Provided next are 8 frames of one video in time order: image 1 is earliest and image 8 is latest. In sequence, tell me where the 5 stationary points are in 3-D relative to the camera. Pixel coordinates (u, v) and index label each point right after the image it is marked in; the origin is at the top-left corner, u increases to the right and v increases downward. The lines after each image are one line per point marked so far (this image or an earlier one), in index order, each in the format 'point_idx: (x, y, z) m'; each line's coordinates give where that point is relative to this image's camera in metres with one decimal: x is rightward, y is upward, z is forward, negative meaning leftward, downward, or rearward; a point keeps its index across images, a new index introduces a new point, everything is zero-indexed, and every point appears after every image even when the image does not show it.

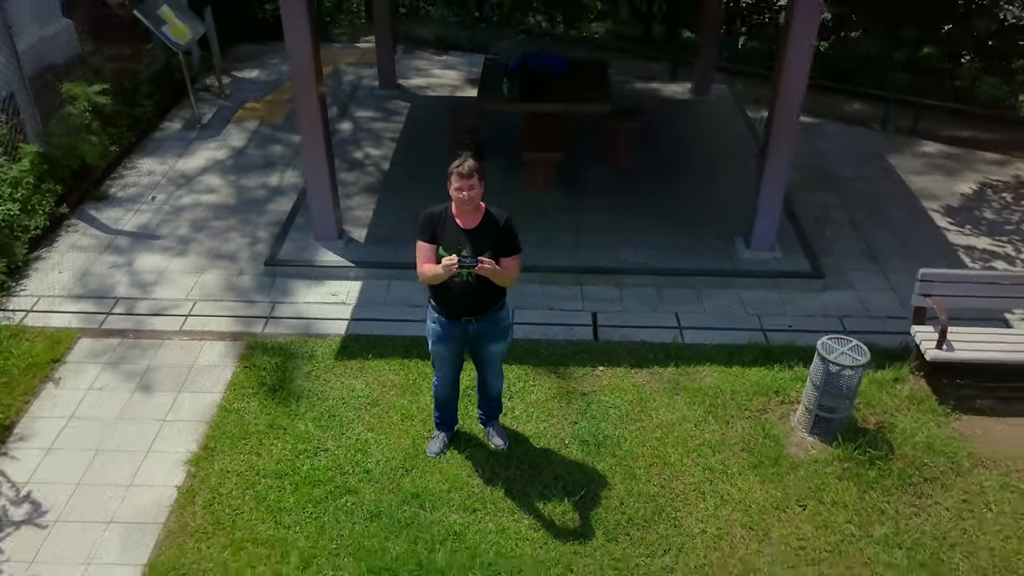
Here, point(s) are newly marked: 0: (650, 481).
0: (+0.4, -0.5, +2.8) m
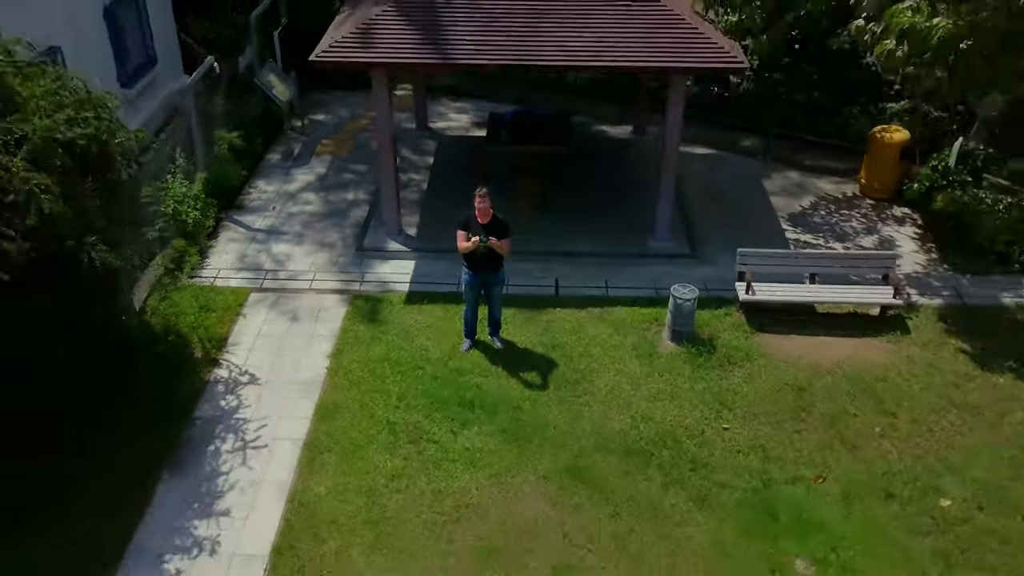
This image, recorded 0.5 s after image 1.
0: (+0.4, -0.4, +5.2) m
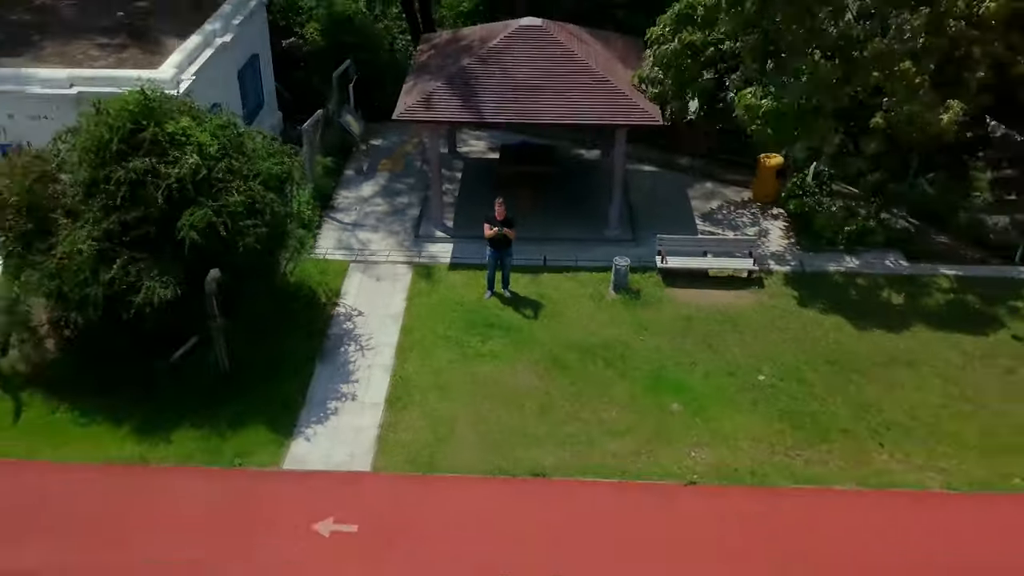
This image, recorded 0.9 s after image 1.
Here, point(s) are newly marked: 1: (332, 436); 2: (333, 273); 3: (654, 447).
0: (+0.4, -0.1, +8.4) m
1: (-1.3, -1.0, +7.1) m
2: (-1.6, +0.2, +8.8) m
3: (+1.1, -1.1, +7.0) m
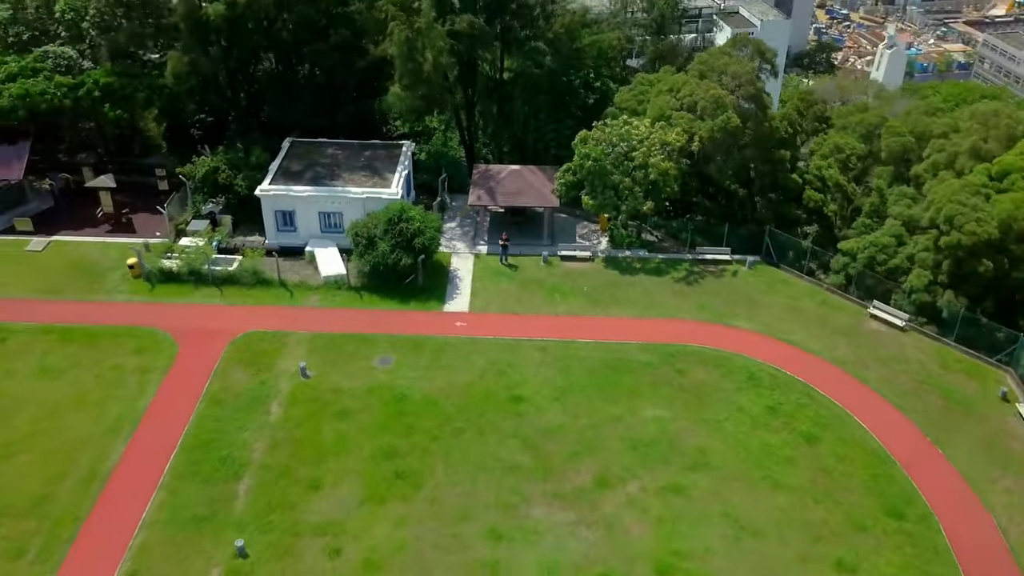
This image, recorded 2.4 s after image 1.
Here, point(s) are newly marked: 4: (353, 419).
0: (+0.3, +0.6, +24.9) m
1: (-1.4, -0.3, +23.7) m
2: (-1.7, +0.9, +25.4) m
3: (+1.0, -0.4, +23.6) m
4: (-3.2, -2.7, +19.8) m
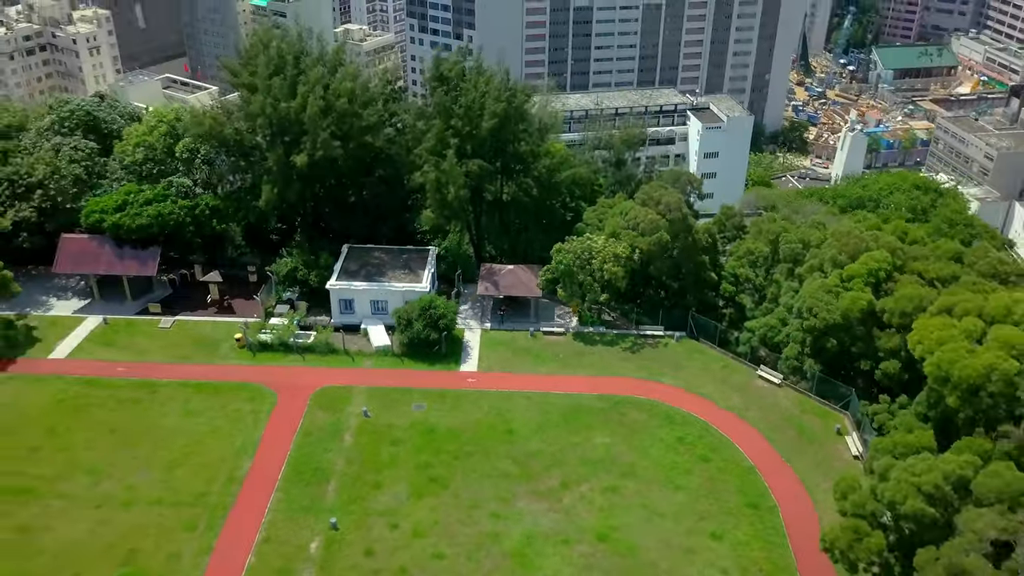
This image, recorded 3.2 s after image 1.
0: (+0.2, -1.9, +34.9) m
1: (-1.5, -2.7, +33.6) m
2: (-1.8, -1.6, +35.4) m
3: (+0.8, -2.8, +33.5) m
4: (-3.4, -4.8, +29.6) m
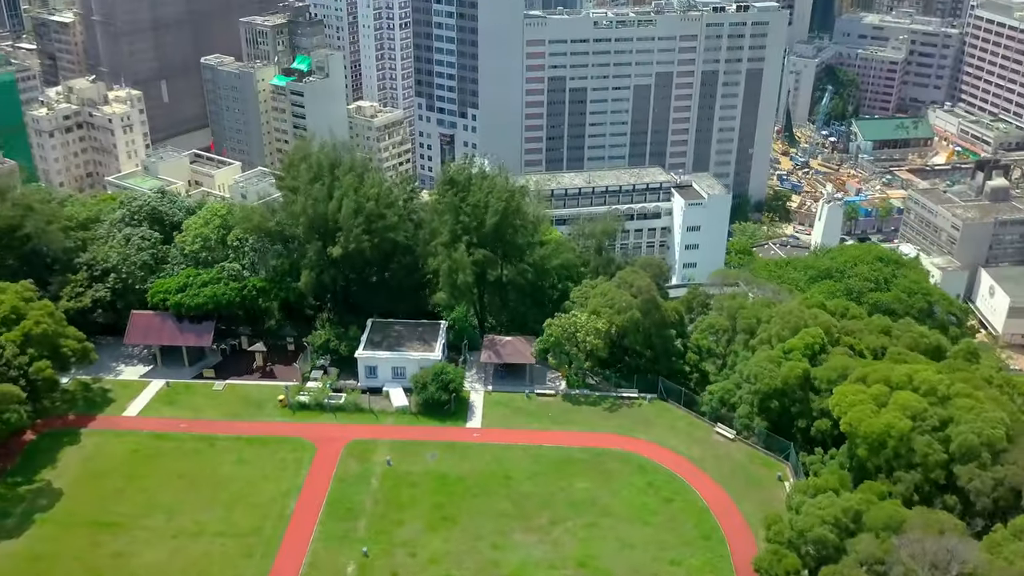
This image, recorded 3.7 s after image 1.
0: (+0.1, -4.8, +41.5) m
1: (-1.6, -5.6, +40.1) m
2: (-1.9, -4.6, +42.0) m
3: (+0.7, -5.7, +40.0) m
4: (-3.5, -7.5, +36.0) m
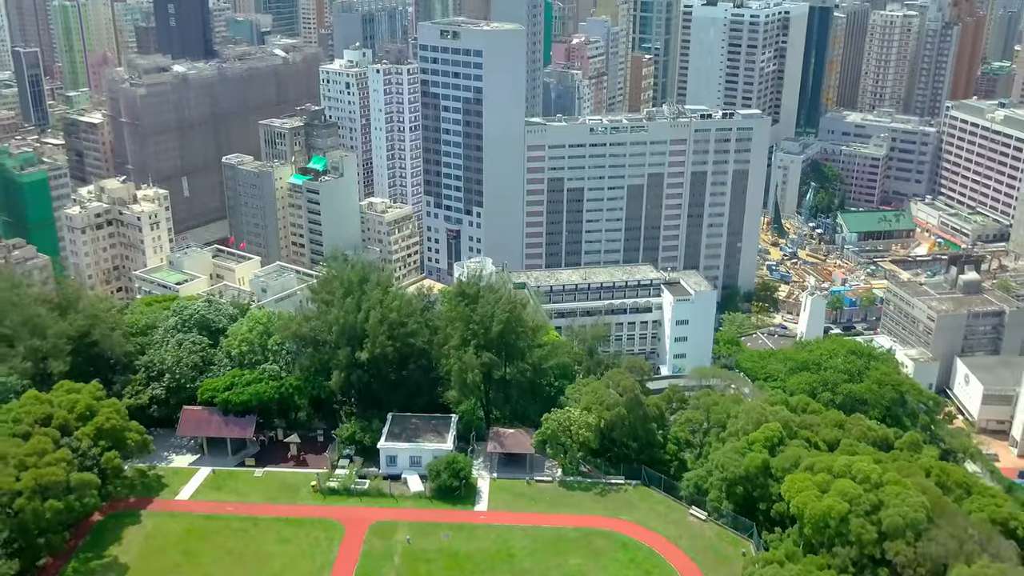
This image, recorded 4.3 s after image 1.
0: (+0.2, -9.8, +47.6) m
1: (-1.5, -10.4, +46.1) m
2: (-1.8, -9.6, +48.1) m
3: (+0.8, -10.5, +46.0) m
4: (-3.4, -12.0, +41.9) m
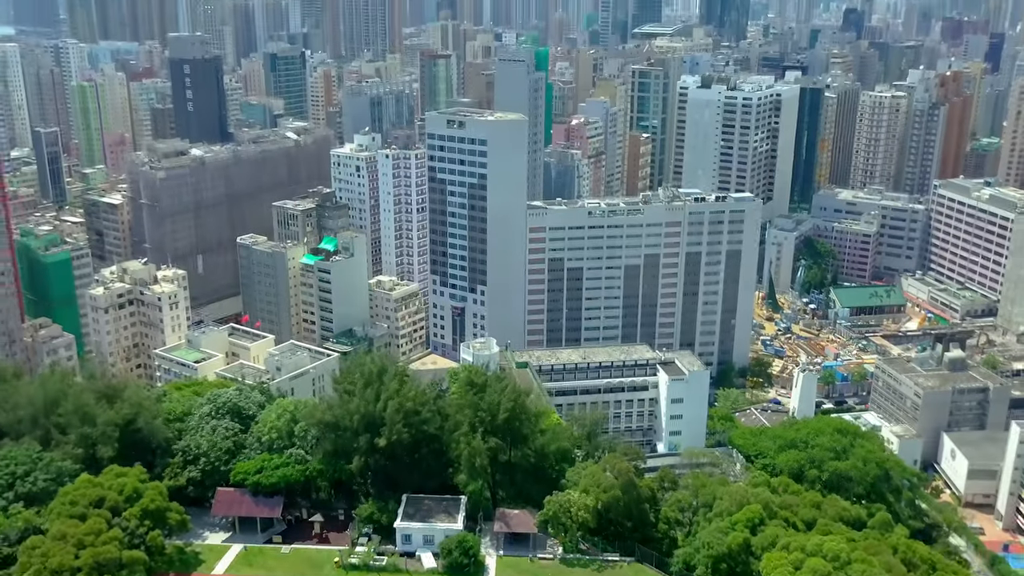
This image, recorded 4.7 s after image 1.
0: (+0.5, -14.8, +52.0) m
1: (-1.2, -15.3, +50.6) m
2: (-1.5, -14.6, +52.5) m
3: (+1.1, -15.4, +50.4) m
4: (-3.1, -16.6, +46.3) m
